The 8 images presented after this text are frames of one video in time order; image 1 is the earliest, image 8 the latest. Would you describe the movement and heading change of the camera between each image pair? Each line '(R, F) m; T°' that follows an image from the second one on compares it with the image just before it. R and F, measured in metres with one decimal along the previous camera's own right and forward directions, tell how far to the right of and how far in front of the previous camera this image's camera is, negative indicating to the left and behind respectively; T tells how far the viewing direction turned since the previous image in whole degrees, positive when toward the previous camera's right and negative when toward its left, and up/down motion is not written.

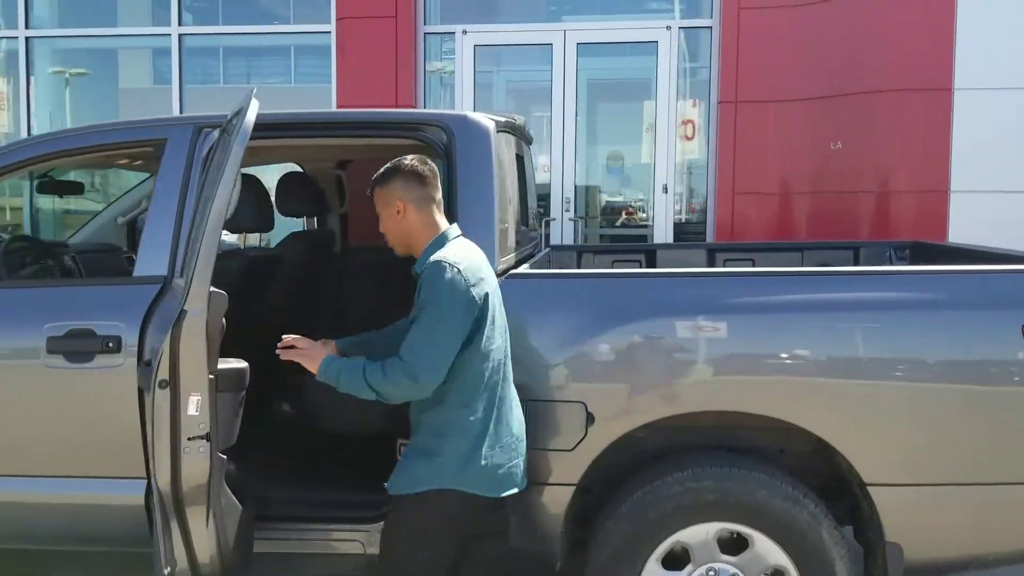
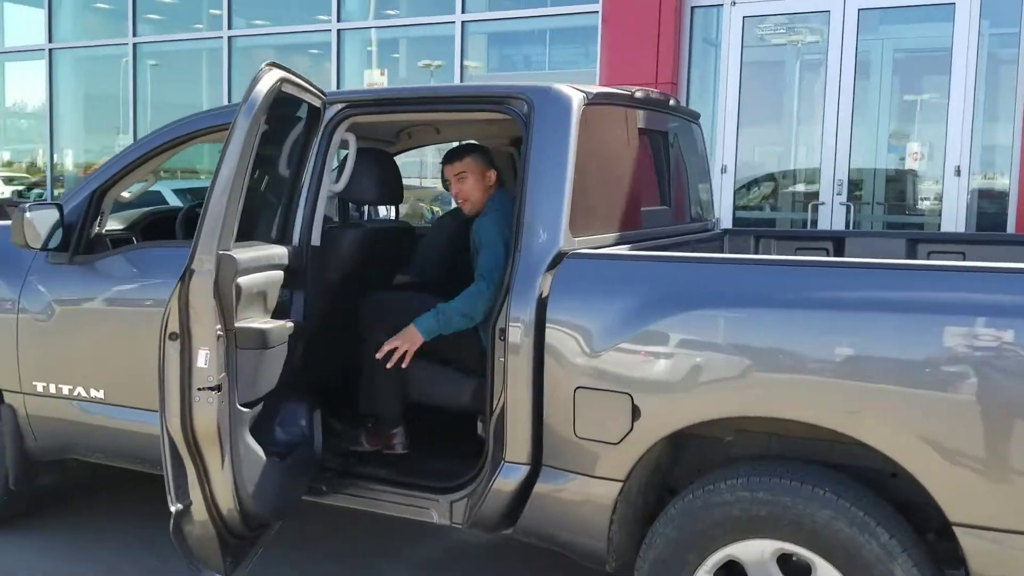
(+0.8, +0.2) m; -21°
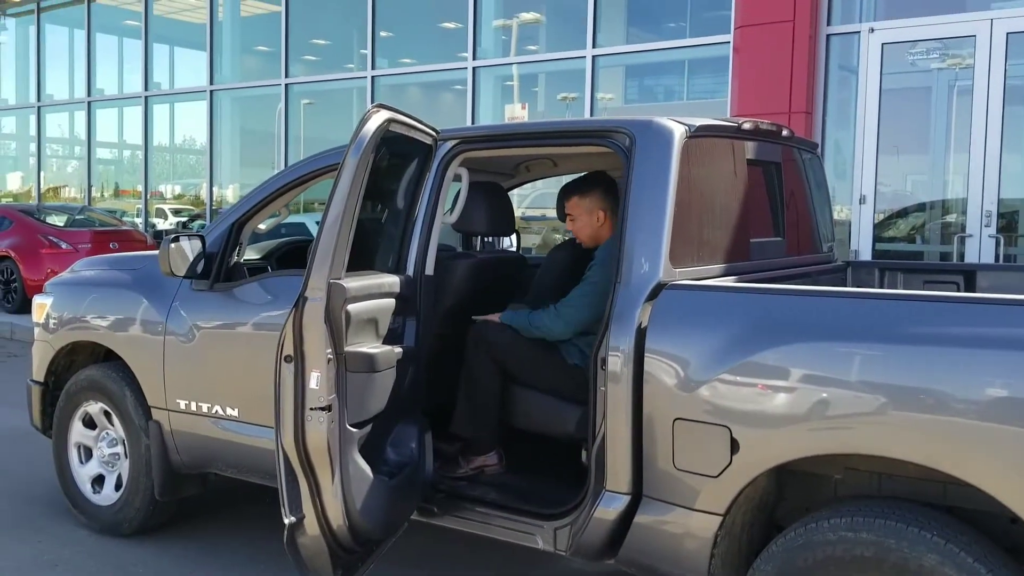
(+0.1, -0.1) m; -9°
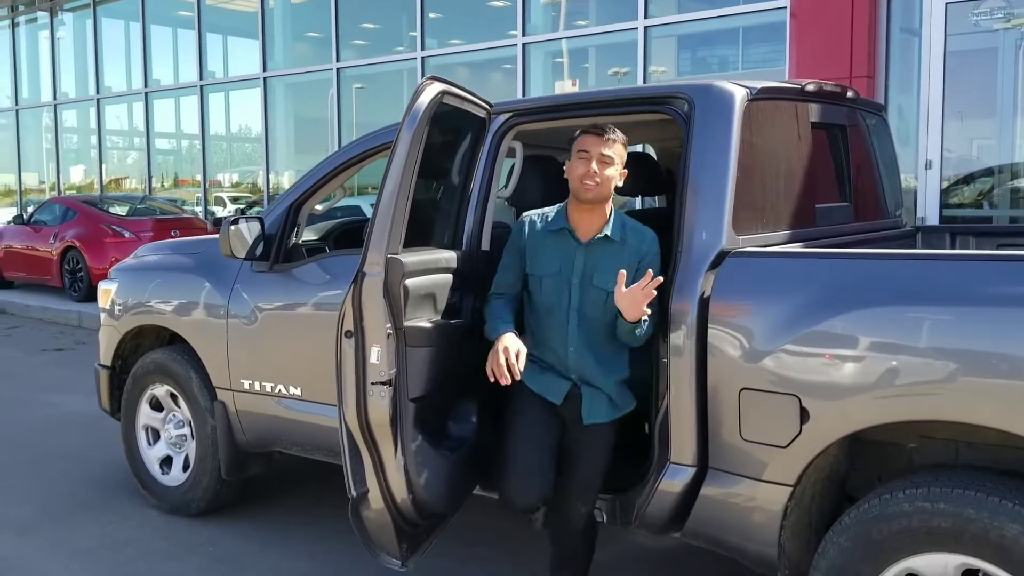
(0.0, 0.0) m; -3°
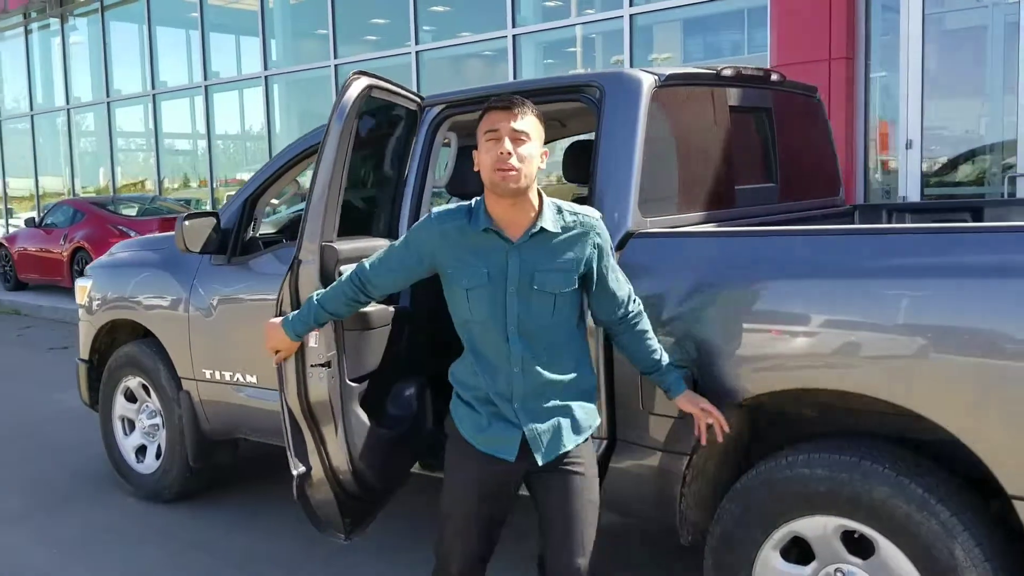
(+0.3, -0.1) m; -2°
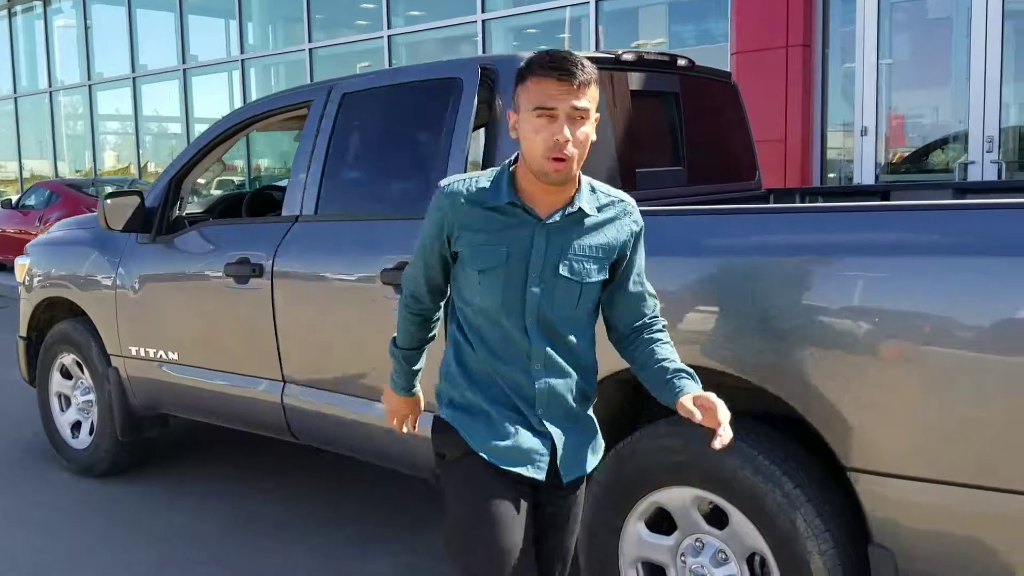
(+0.3, -0.1) m; 0°
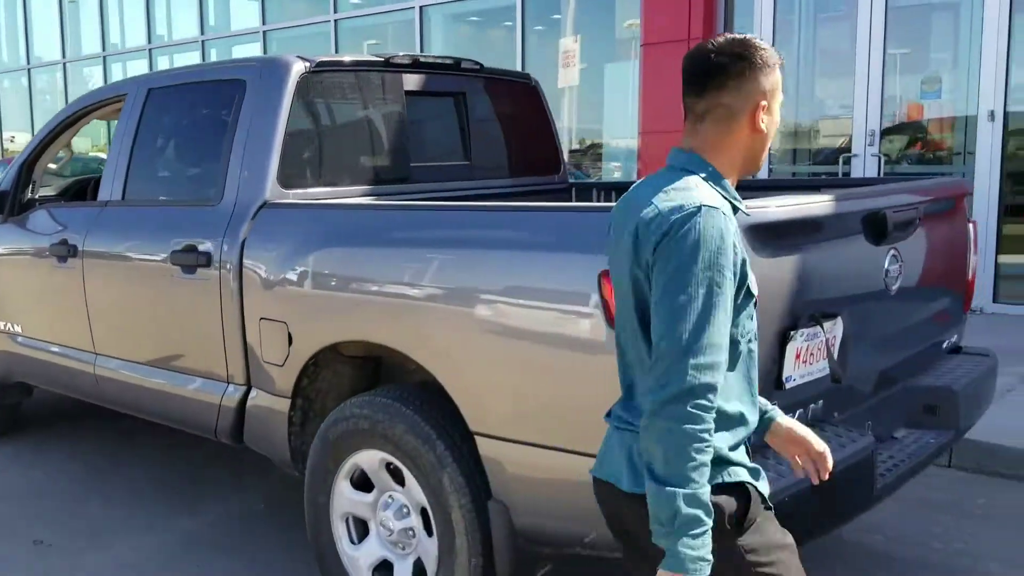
(+0.9, -0.3) m; -1°
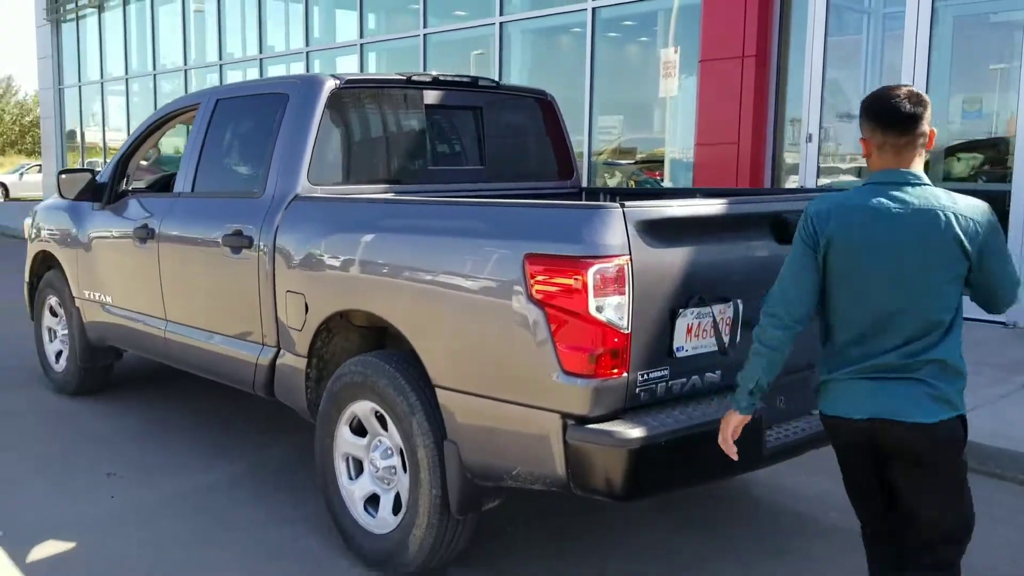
(+0.5, -0.5) m; -6°
